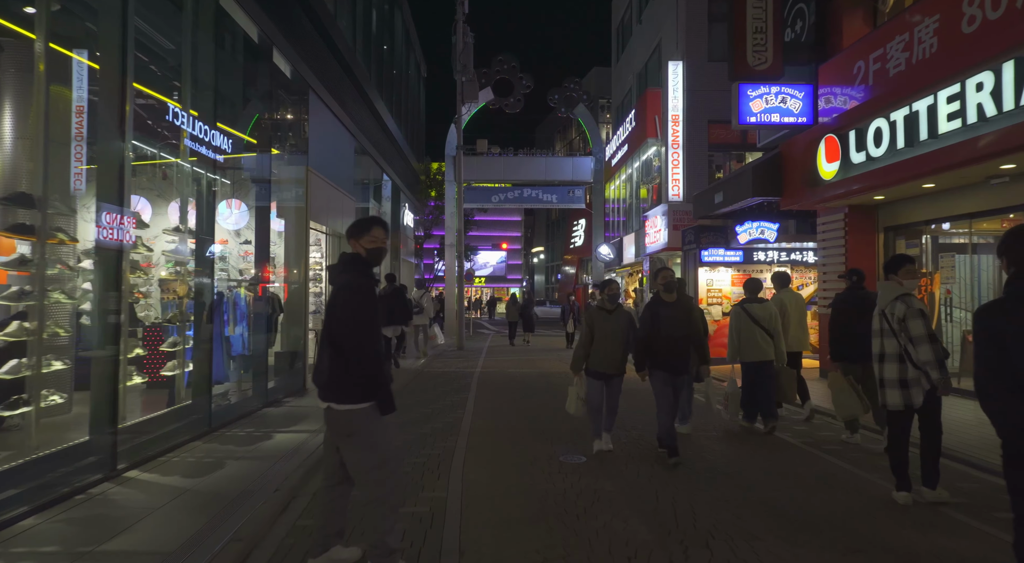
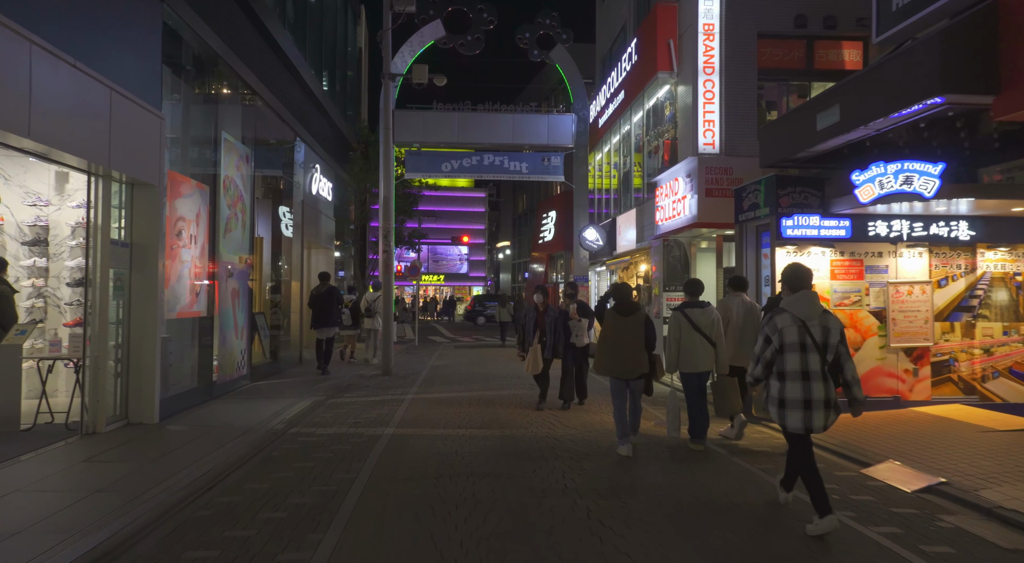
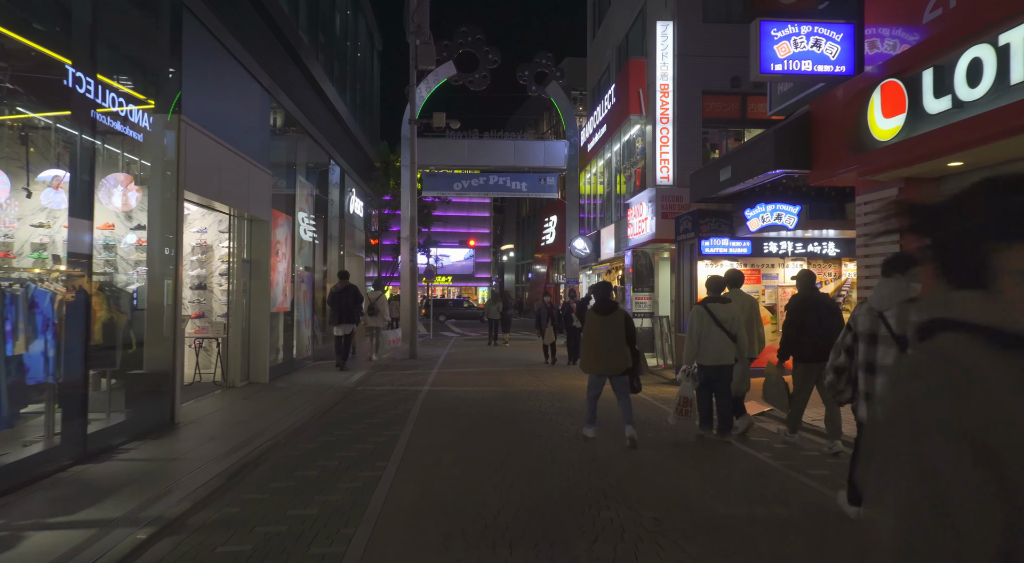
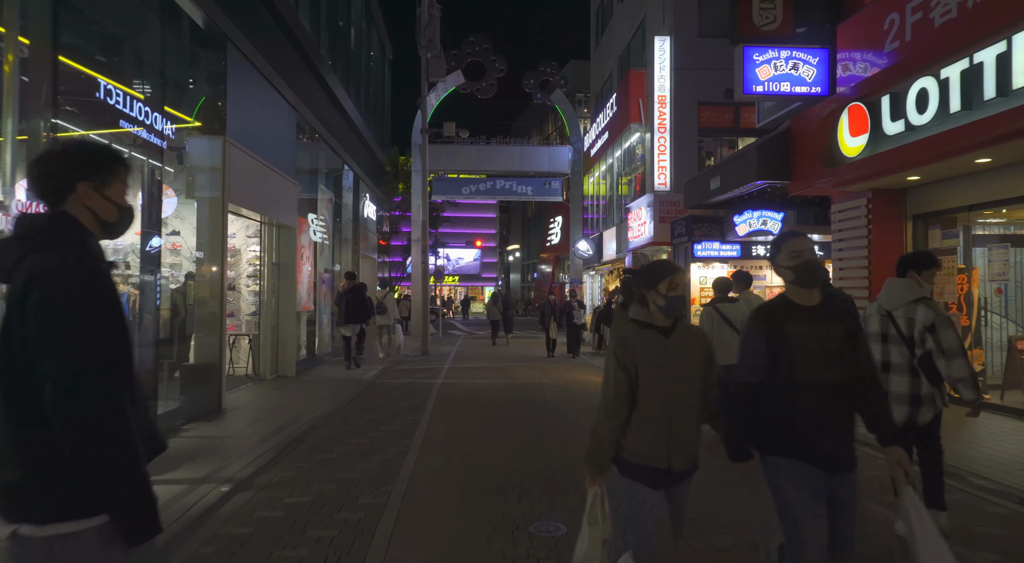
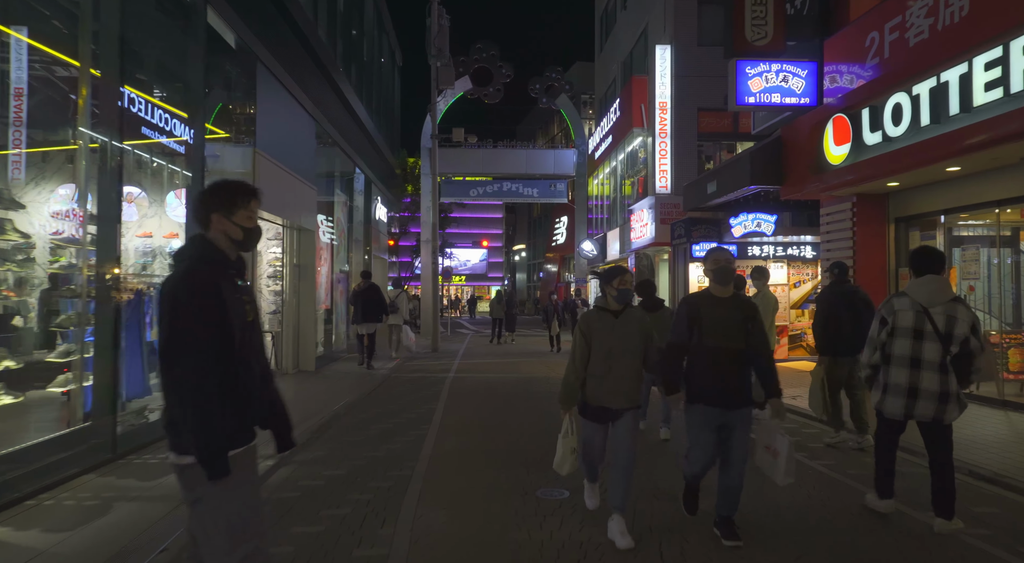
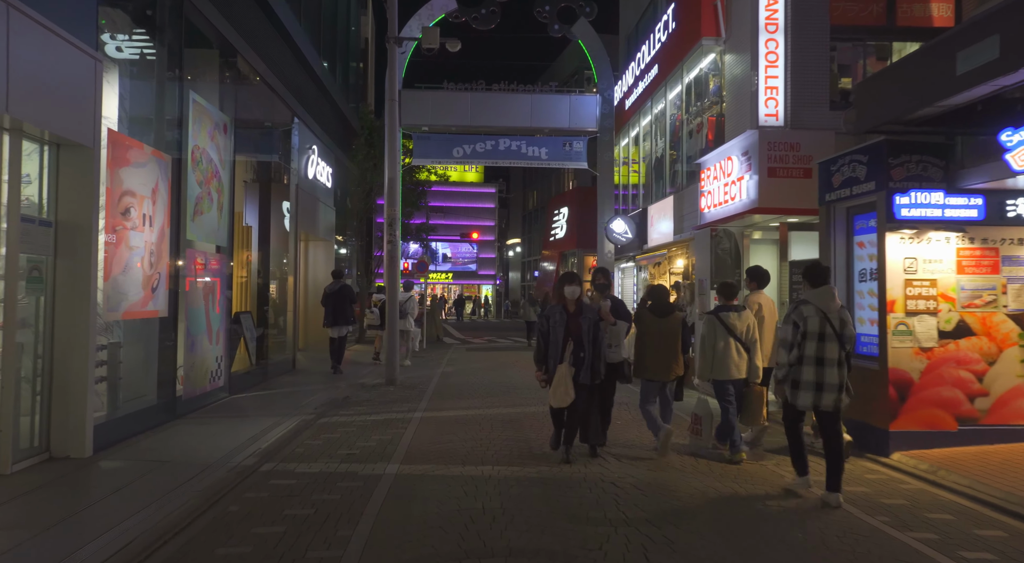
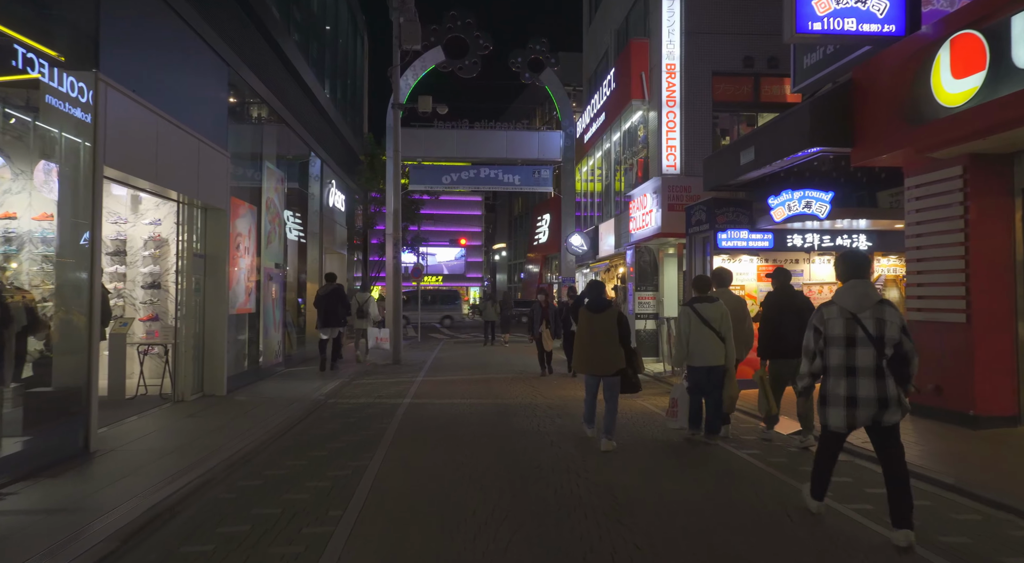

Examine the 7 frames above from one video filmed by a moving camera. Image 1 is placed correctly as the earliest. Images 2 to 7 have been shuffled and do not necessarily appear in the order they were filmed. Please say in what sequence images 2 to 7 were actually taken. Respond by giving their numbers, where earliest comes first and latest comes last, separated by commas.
5, 4, 3, 7, 2, 6
